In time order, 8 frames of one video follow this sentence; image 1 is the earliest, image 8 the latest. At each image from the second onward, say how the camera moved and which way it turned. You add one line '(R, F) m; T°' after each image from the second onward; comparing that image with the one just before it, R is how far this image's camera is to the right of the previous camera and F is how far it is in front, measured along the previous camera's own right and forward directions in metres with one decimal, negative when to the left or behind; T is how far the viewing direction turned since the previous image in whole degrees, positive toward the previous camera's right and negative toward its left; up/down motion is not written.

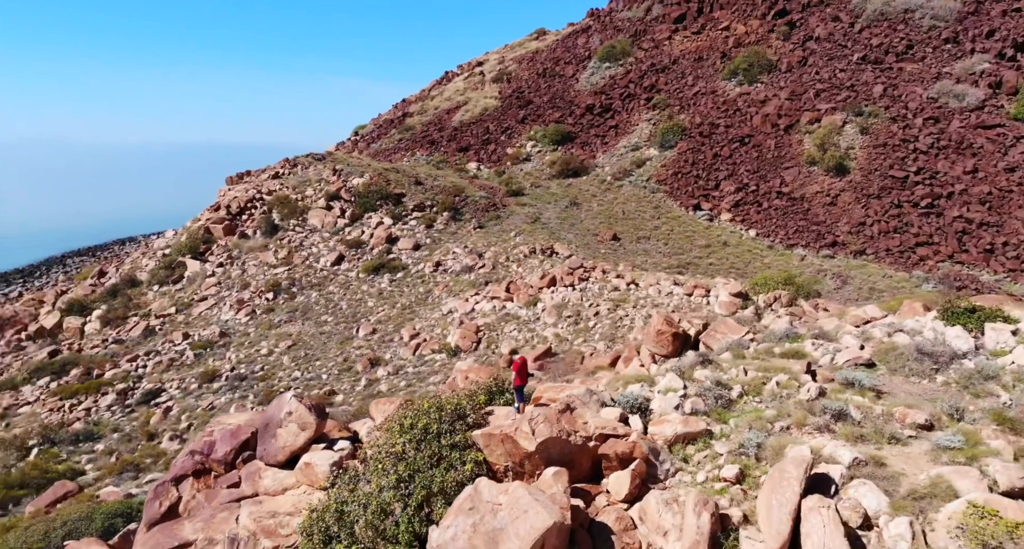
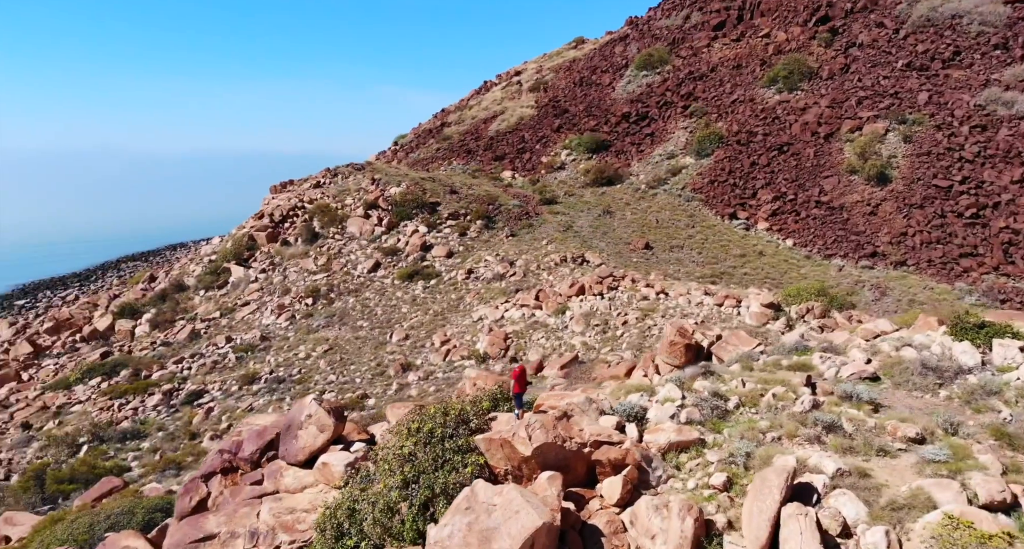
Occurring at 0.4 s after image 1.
(+0.4, -0.4) m; -3°
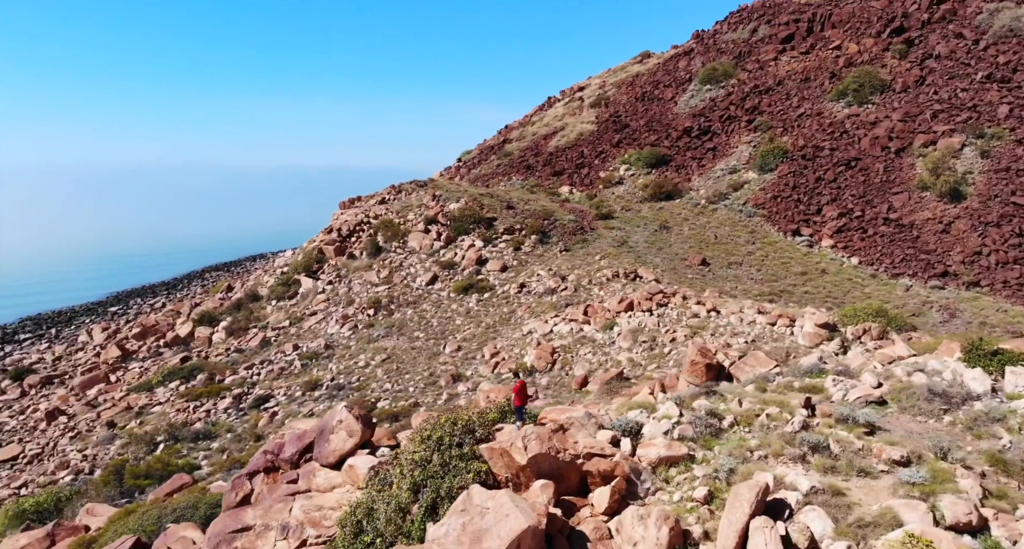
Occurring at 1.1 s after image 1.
(+0.7, -0.6) m; -5°
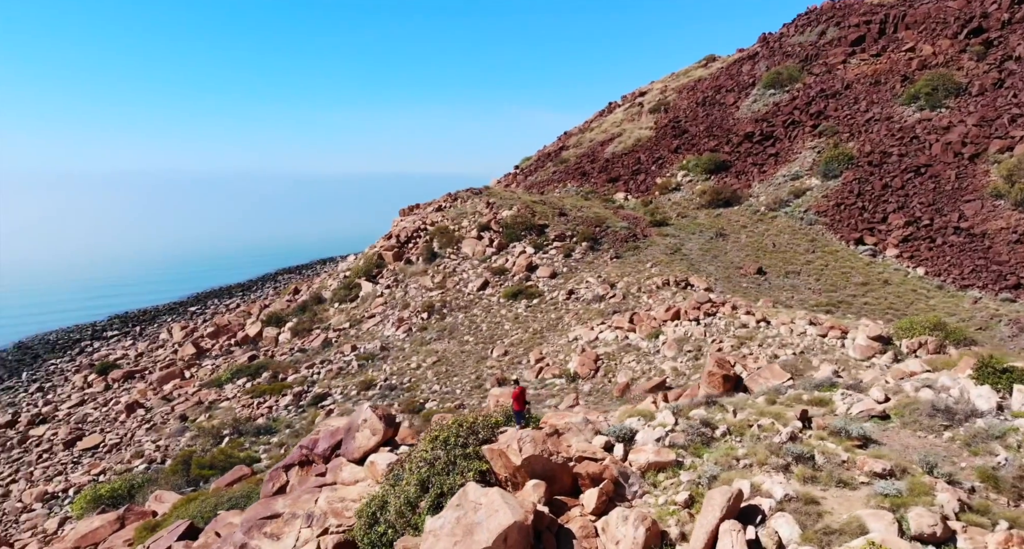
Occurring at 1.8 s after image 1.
(+0.7, -0.5) m; -5°
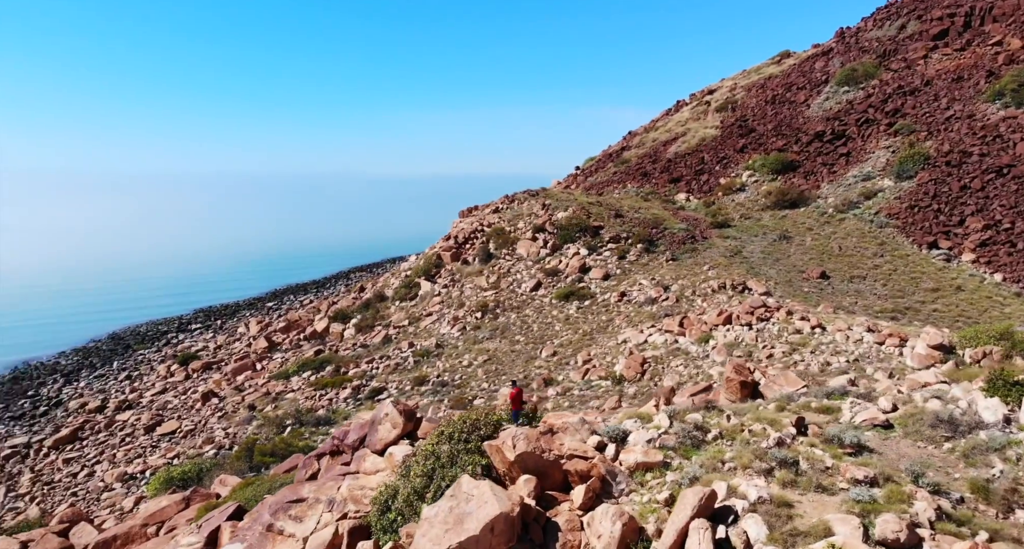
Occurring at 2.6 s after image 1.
(+0.8, -0.4) m; -5°
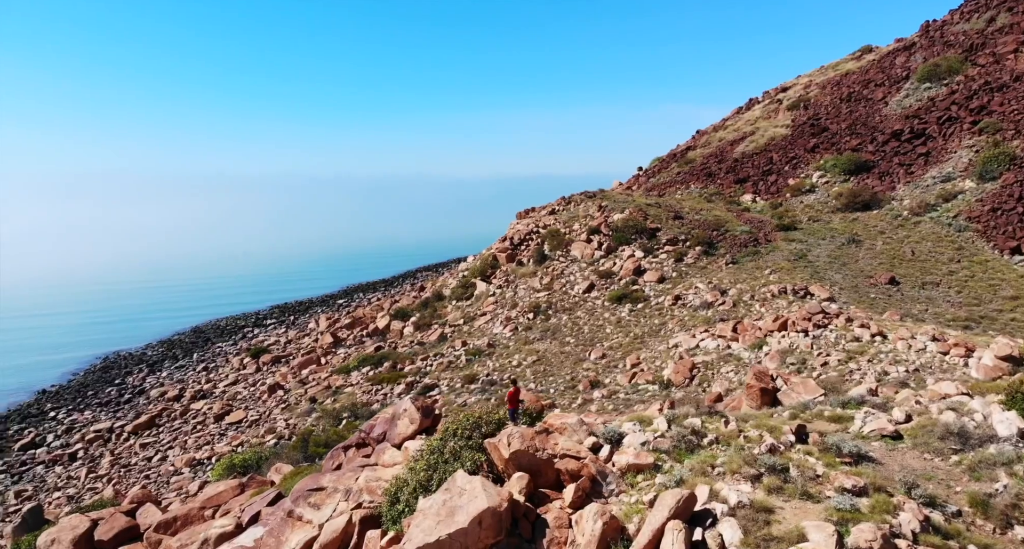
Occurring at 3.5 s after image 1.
(+0.9, -0.3) m; -6°
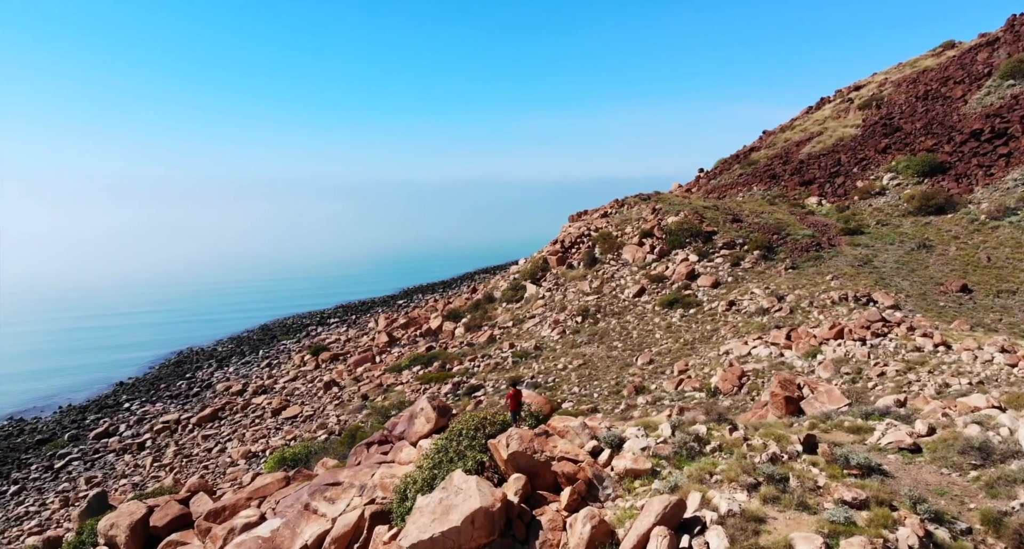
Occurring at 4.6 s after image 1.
(+0.7, 0.0) m; -5°
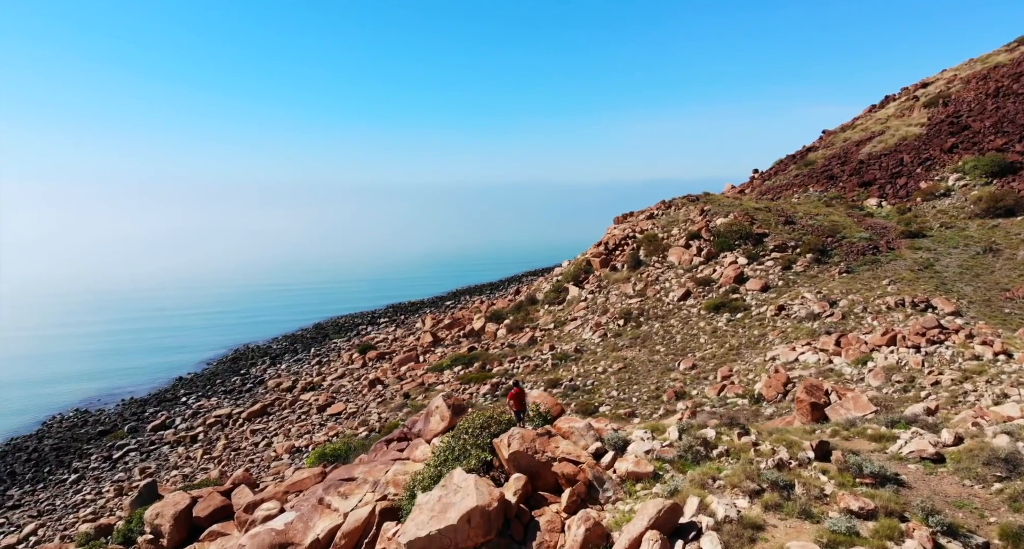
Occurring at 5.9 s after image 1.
(+0.6, +0.1) m; -4°
